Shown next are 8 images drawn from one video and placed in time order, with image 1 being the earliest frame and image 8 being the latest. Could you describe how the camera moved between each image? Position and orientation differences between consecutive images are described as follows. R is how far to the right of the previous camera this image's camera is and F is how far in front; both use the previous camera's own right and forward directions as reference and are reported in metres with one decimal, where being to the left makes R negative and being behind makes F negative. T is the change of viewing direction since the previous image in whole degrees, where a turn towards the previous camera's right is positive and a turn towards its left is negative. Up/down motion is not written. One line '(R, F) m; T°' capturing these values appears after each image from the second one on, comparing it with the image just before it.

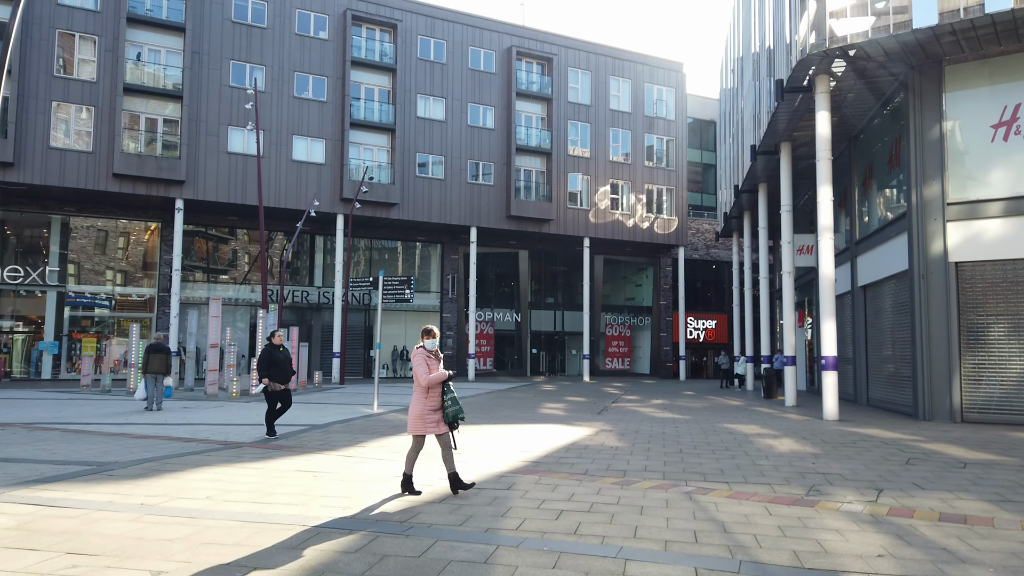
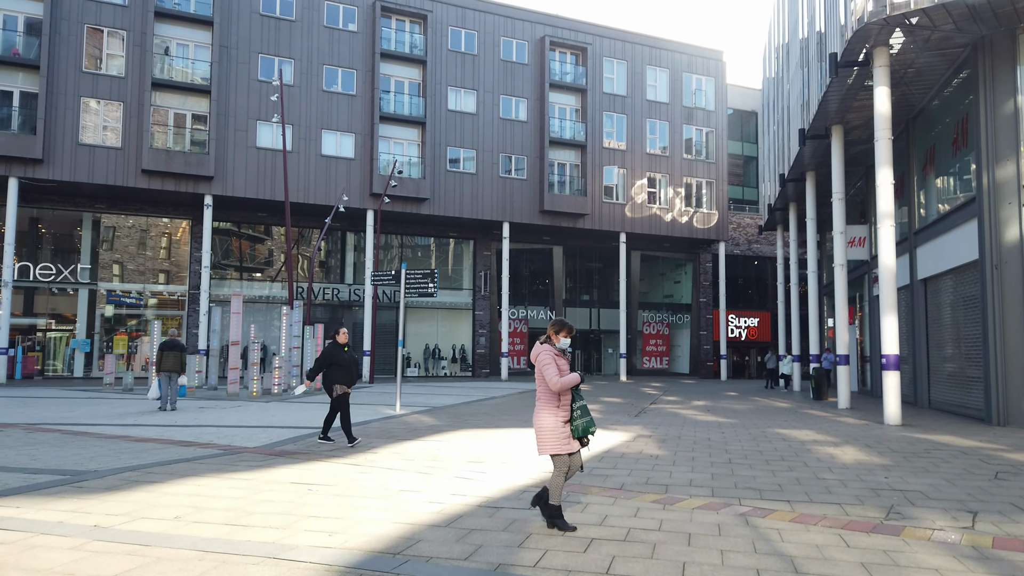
(+0.1, +1.0) m; -3°
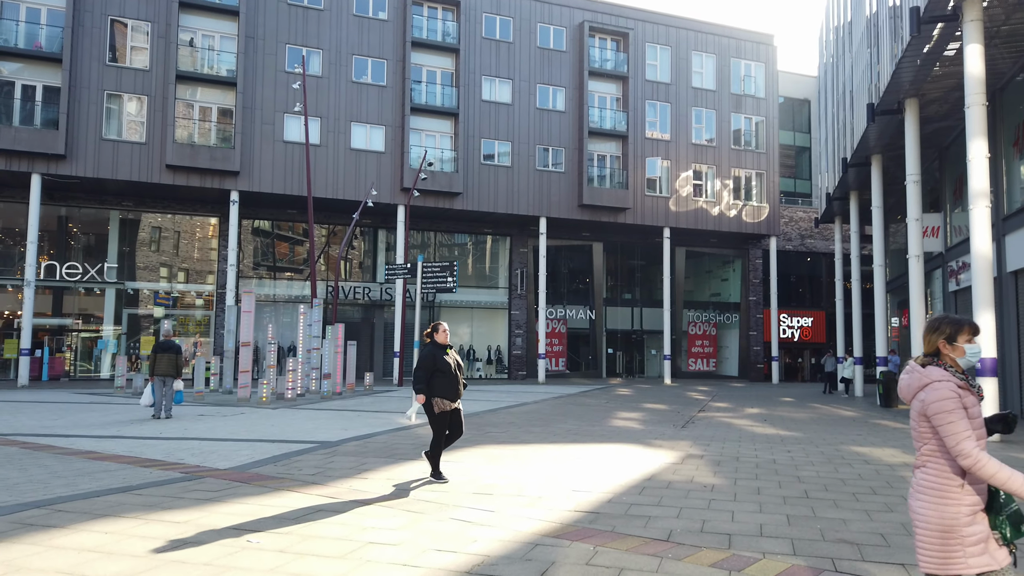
(+0.2, +1.7) m; -3°
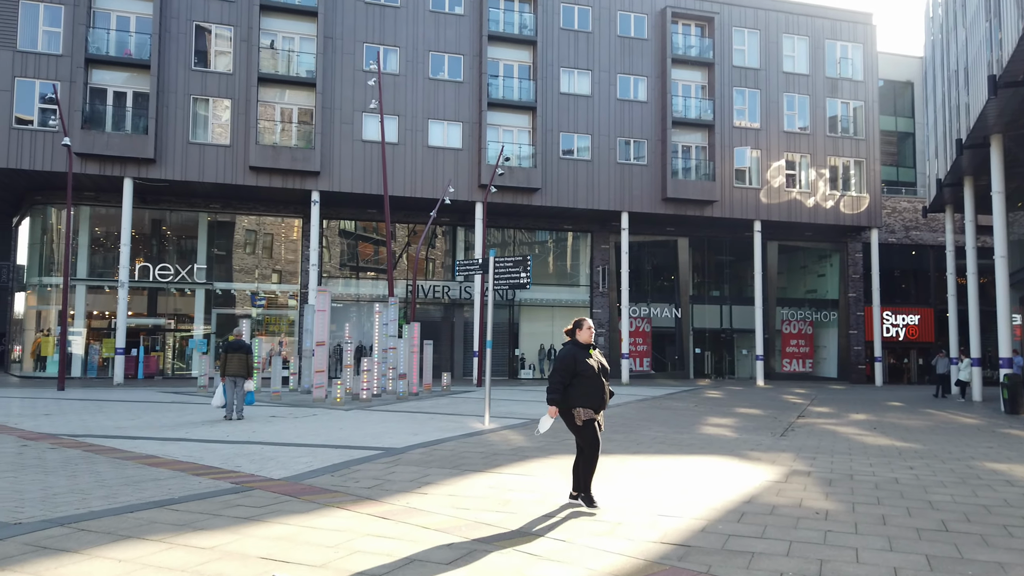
(+0.1, +0.9) m; -6°
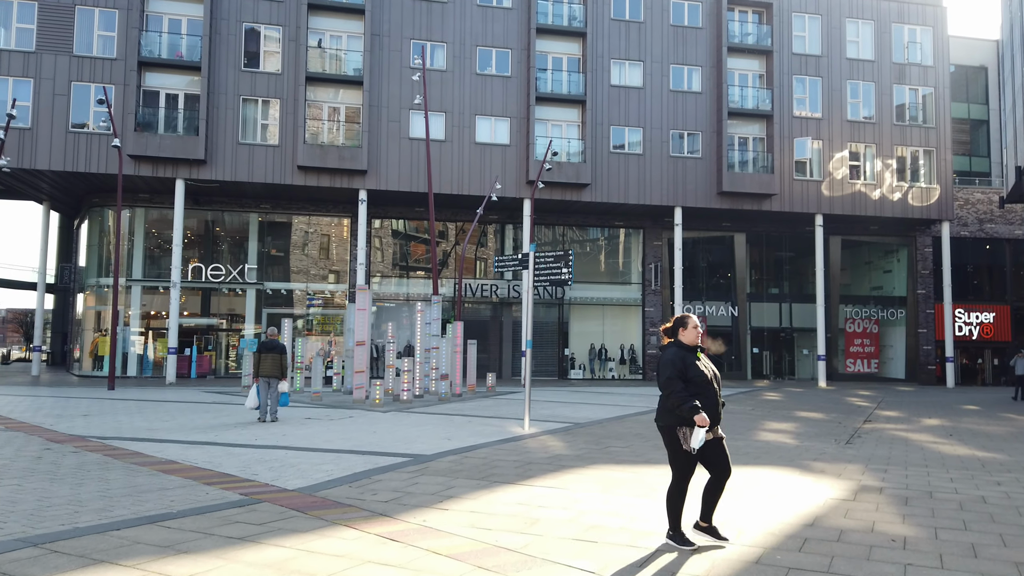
(+0.2, +0.7) m; -4°
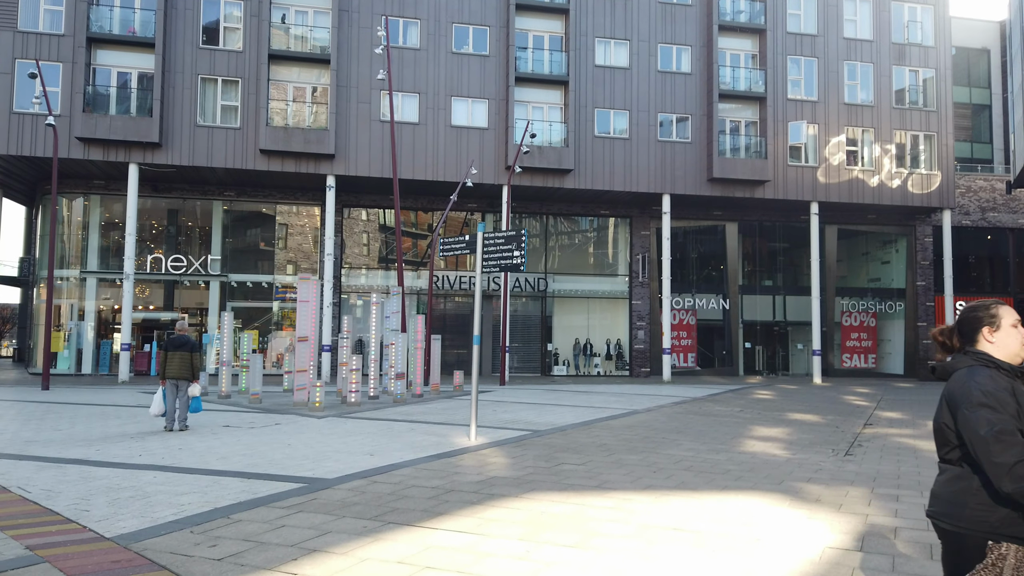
(+0.7, +1.8) m; 0°
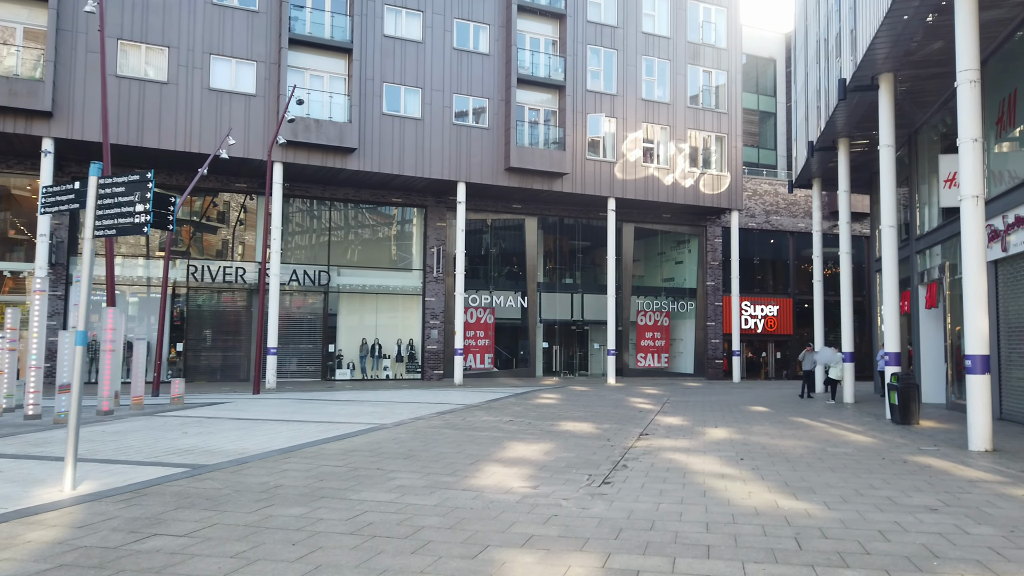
(+1.8, +2.8) m; +13°
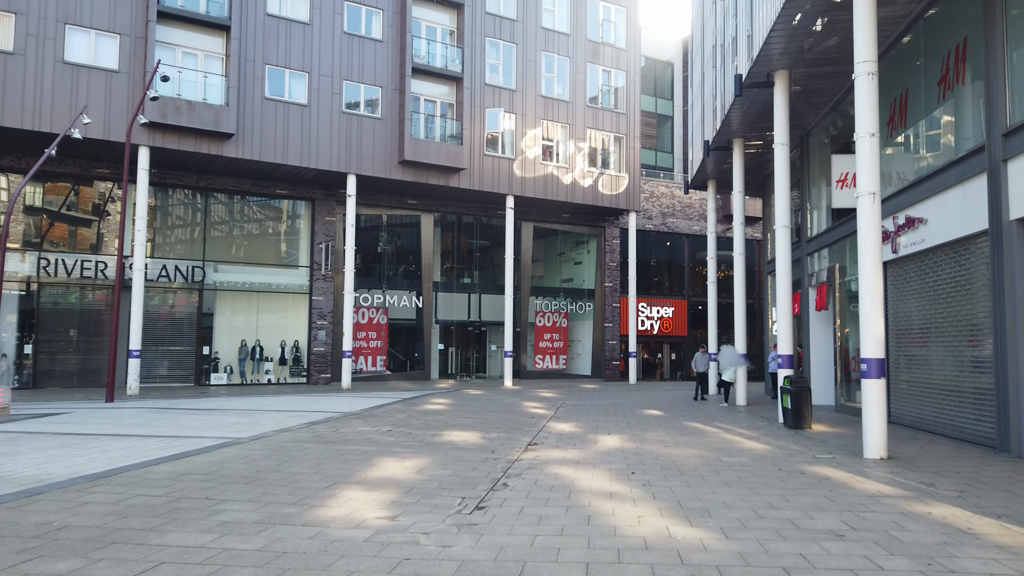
(+0.4, +1.1) m; +7°
